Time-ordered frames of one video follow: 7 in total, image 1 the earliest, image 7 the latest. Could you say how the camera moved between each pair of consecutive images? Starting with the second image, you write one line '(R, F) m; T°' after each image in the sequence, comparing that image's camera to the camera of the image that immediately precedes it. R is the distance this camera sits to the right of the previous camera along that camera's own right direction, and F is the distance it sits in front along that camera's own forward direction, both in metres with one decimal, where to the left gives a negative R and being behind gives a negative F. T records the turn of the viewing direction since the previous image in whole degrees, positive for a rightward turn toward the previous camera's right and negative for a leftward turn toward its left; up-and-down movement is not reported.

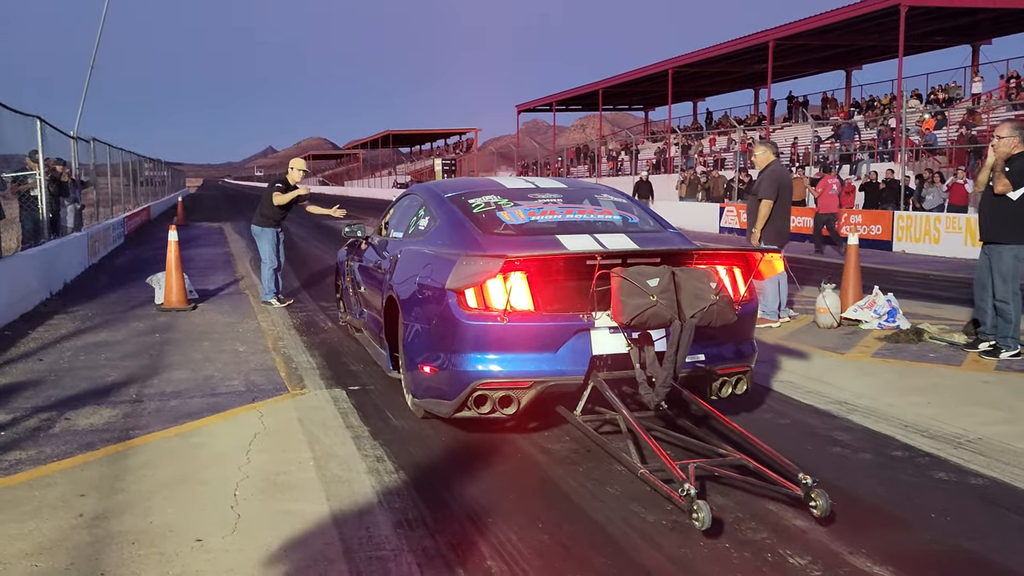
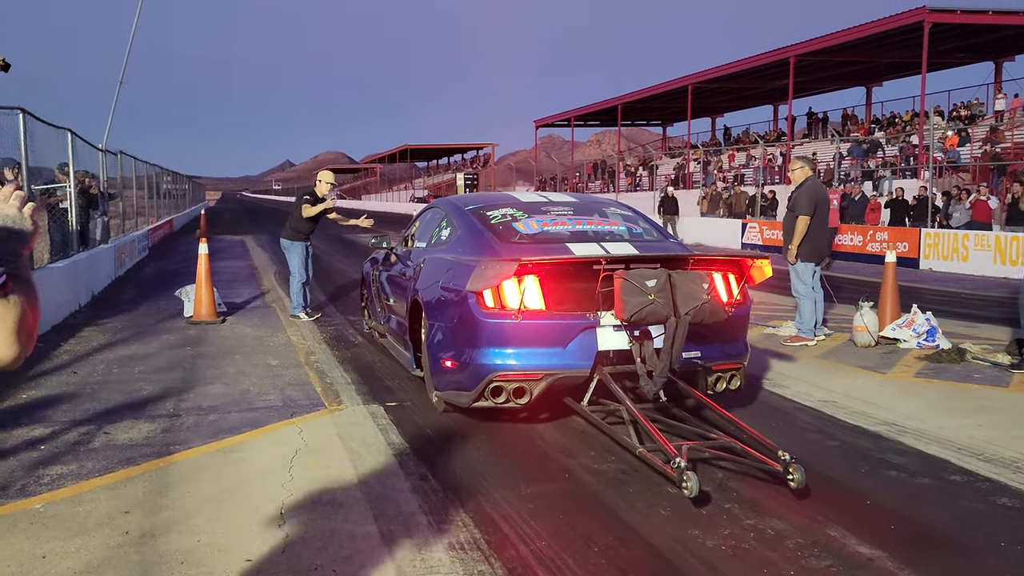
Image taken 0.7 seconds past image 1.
(-0.1, +0.1) m; -1°
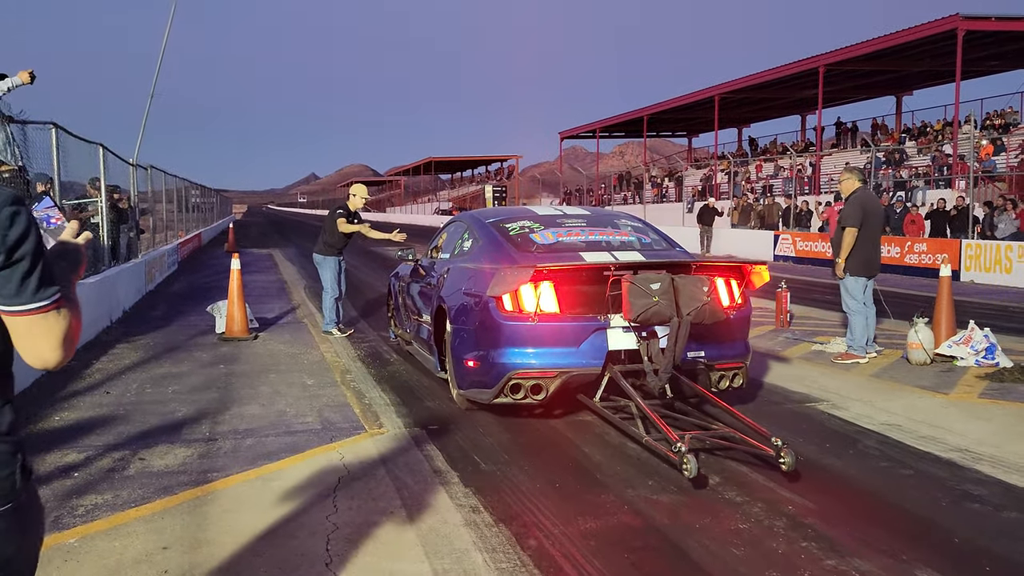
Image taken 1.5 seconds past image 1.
(-0.1, +0.2) m; -1°
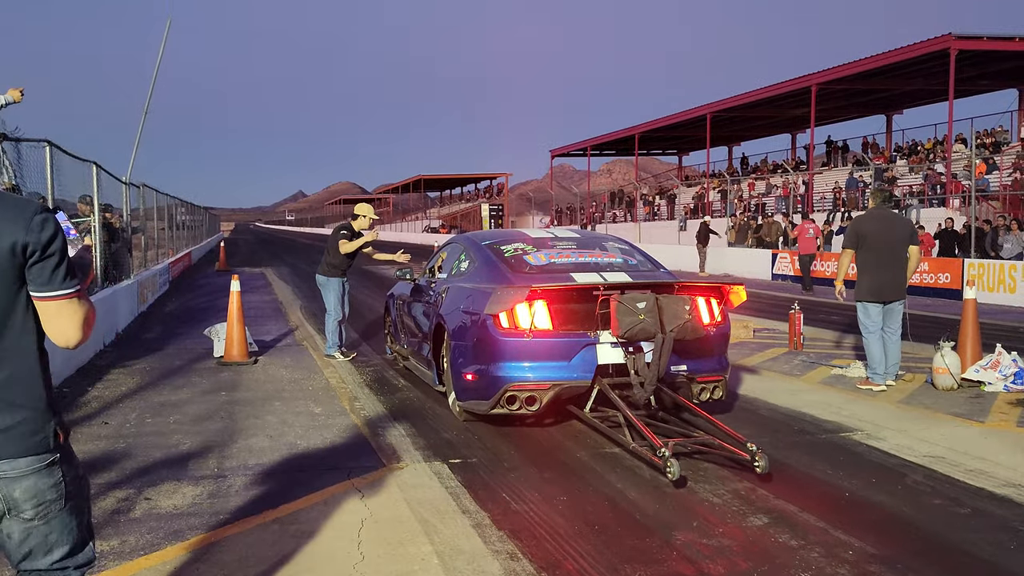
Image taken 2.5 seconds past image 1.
(-0.2, +0.2) m; +1°
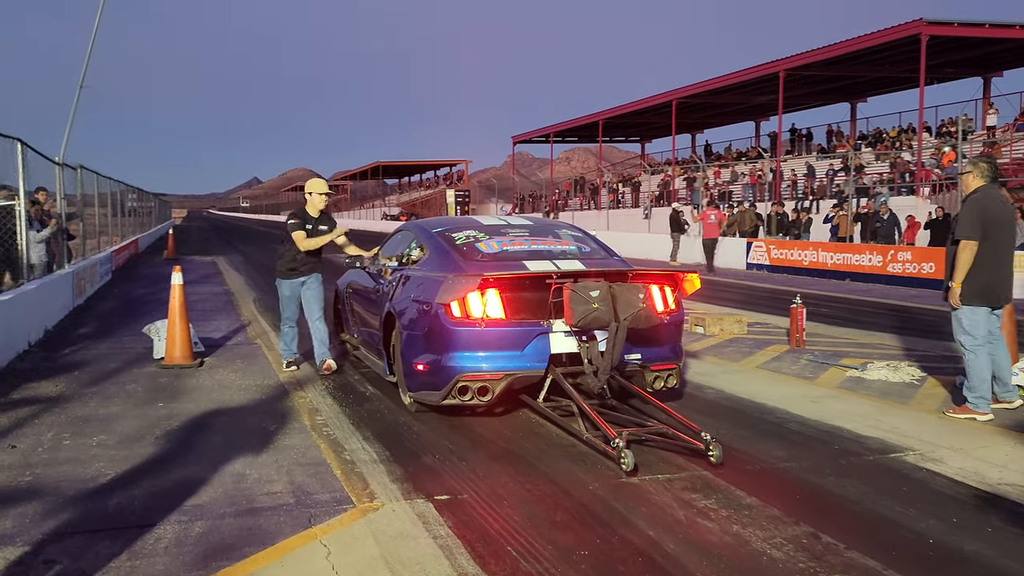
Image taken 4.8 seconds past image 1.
(-0.2, +0.9) m; +3°
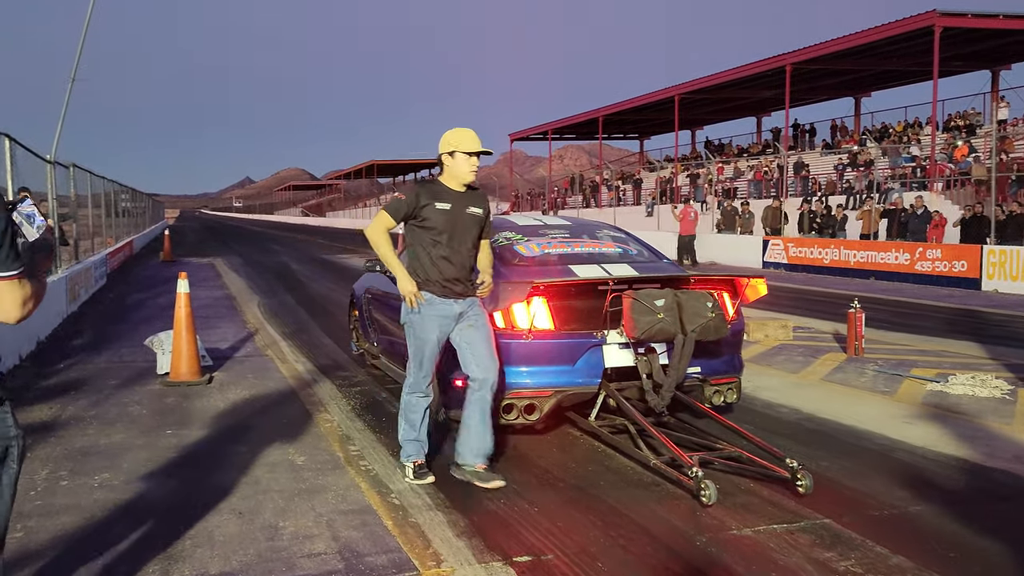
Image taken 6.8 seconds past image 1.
(-0.4, +0.7) m; 0°
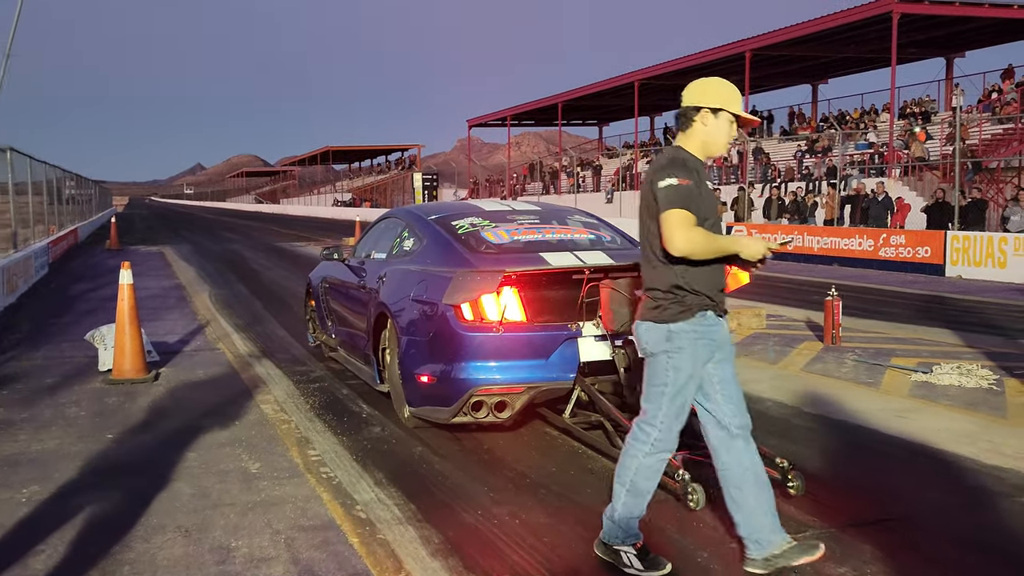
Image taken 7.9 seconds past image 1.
(-0.1, +0.4) m; +3°
